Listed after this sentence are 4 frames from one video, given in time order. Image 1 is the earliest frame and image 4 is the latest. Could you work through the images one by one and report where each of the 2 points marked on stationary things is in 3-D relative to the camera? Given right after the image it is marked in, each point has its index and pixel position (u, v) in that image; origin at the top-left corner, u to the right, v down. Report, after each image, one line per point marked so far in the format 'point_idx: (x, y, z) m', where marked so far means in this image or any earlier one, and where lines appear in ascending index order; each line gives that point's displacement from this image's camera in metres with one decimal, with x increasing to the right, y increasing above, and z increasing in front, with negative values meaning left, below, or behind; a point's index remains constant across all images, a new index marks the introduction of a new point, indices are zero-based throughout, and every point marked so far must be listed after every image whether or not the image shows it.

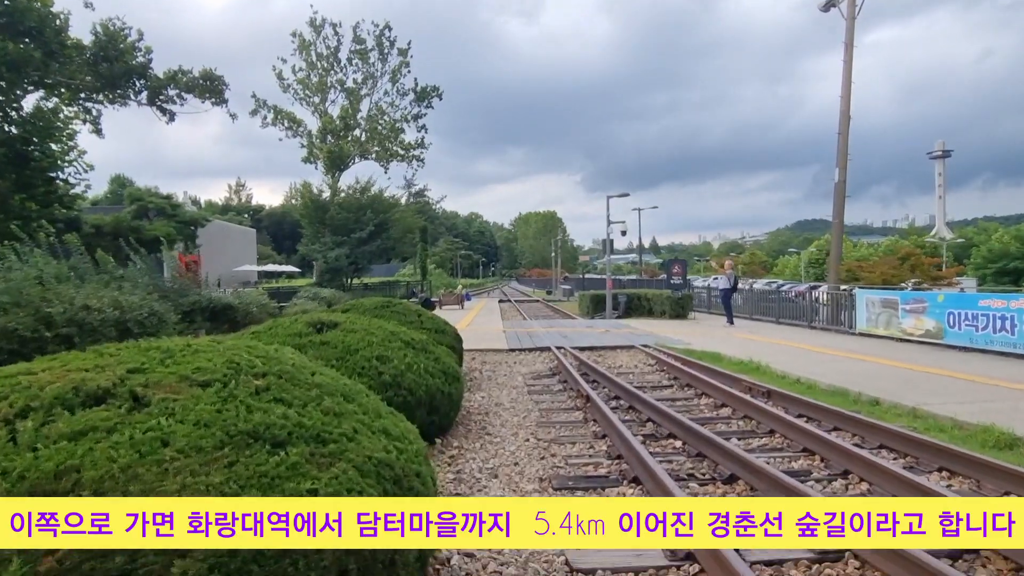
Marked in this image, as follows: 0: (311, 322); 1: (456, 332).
0: (-2.4, -0.4, +7.4) m
1: (-1.0, -0.8, +11.2) m
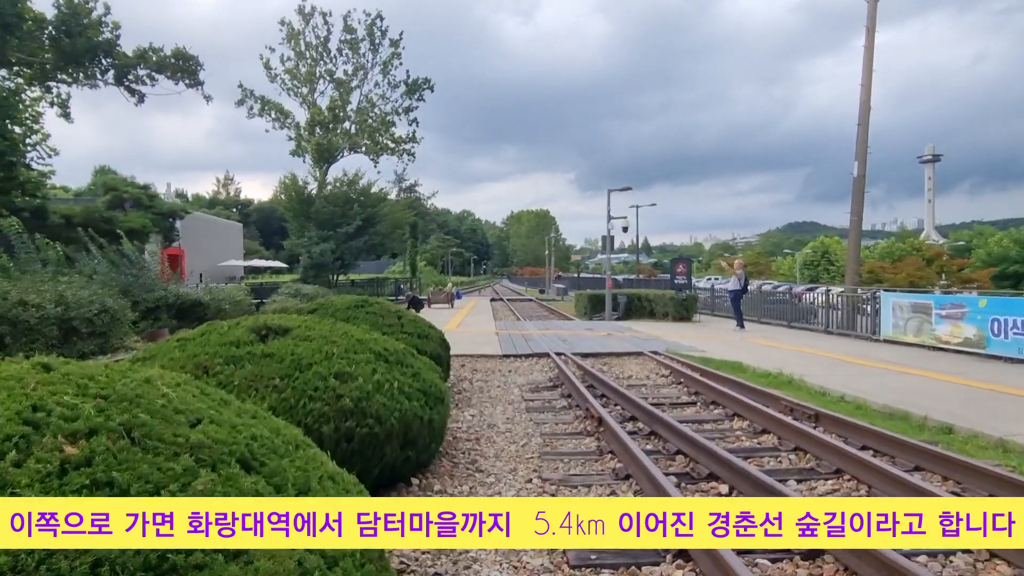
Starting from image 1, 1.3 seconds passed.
0: (-2.4, -0.4, +5.8) m
1: (-1.1, -0.8, +9.6) m
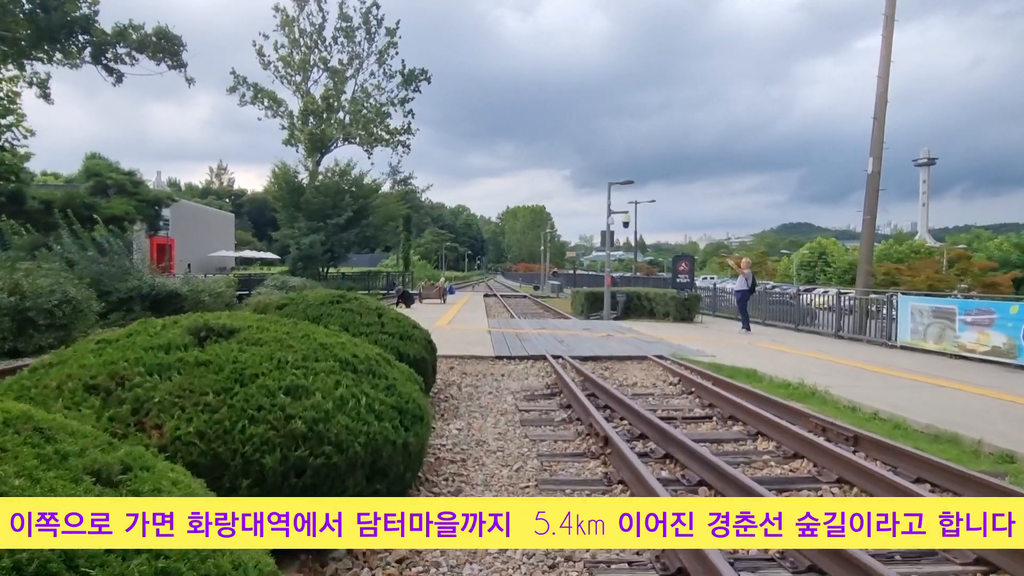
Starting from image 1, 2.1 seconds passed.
0: (-2.5, -0.3, +4.8) m
1: (-1.1, -0.7, +8.6) m
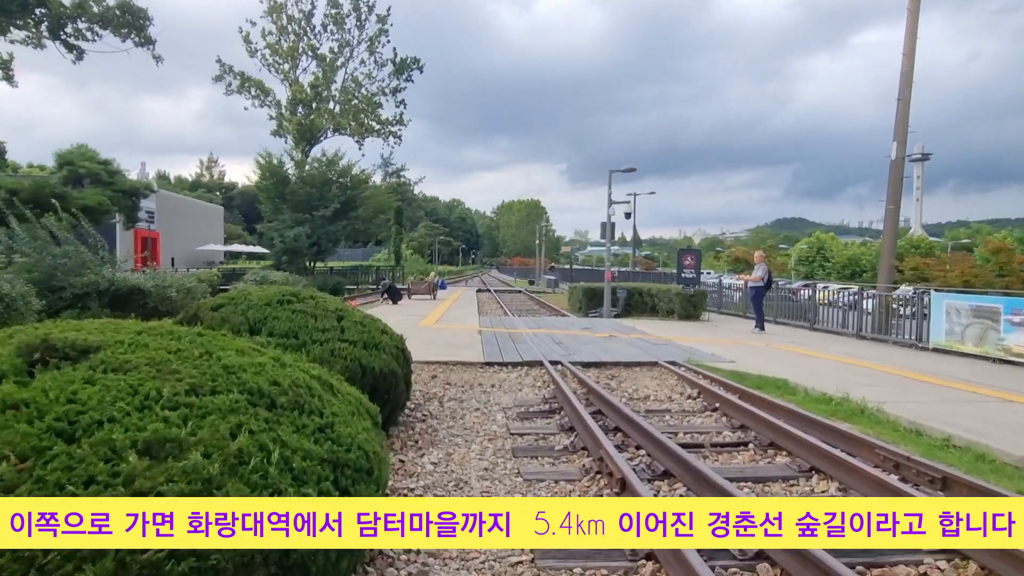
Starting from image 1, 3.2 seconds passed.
0: (-2.6, -0.3, +3.2) m
1: (-1.2, -0.7, +7.1) m
